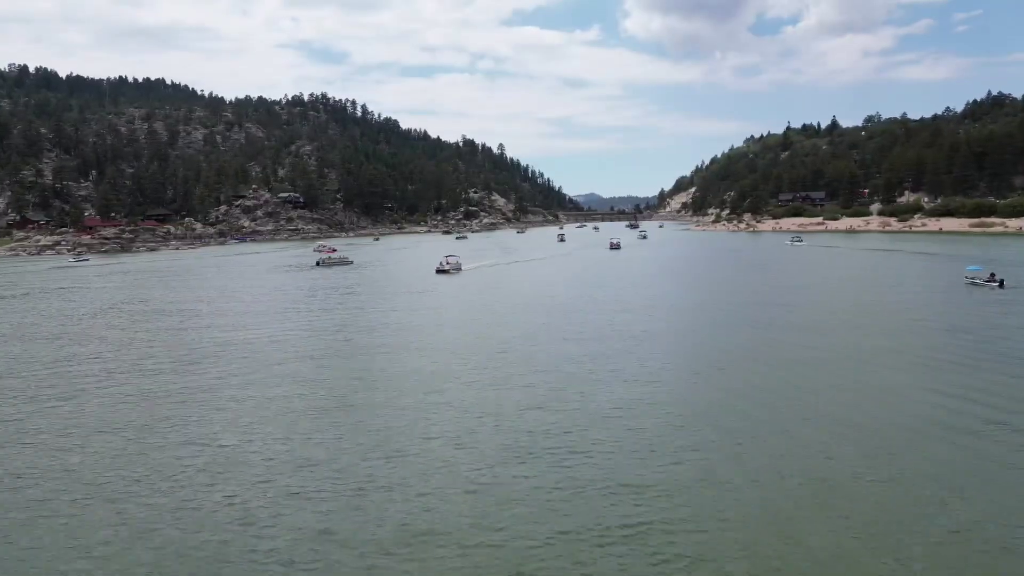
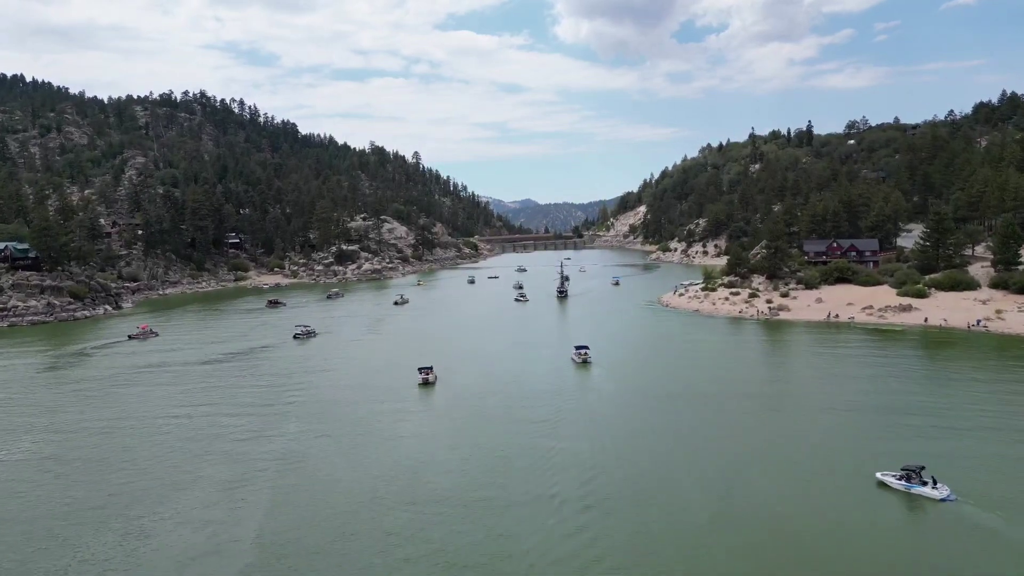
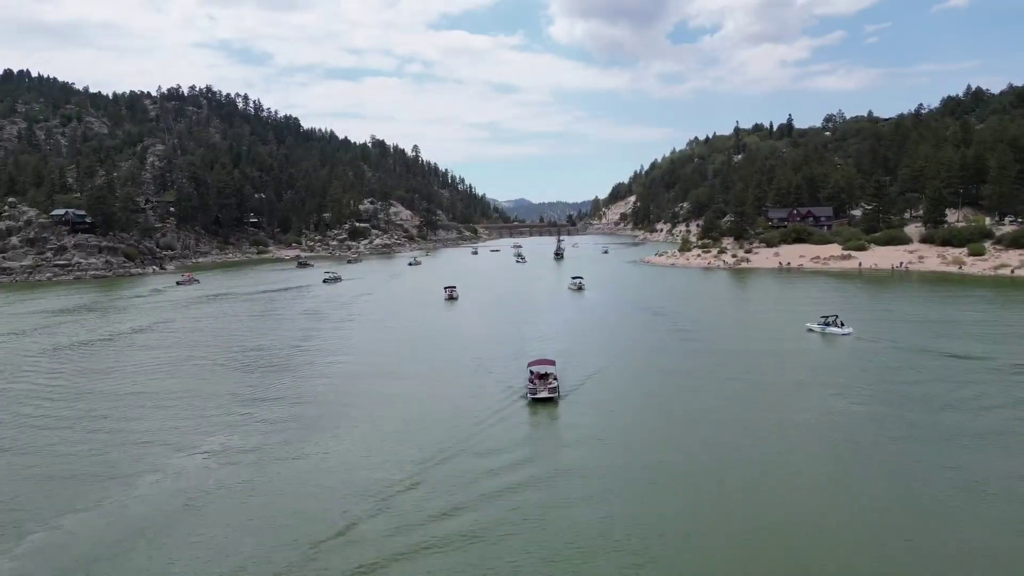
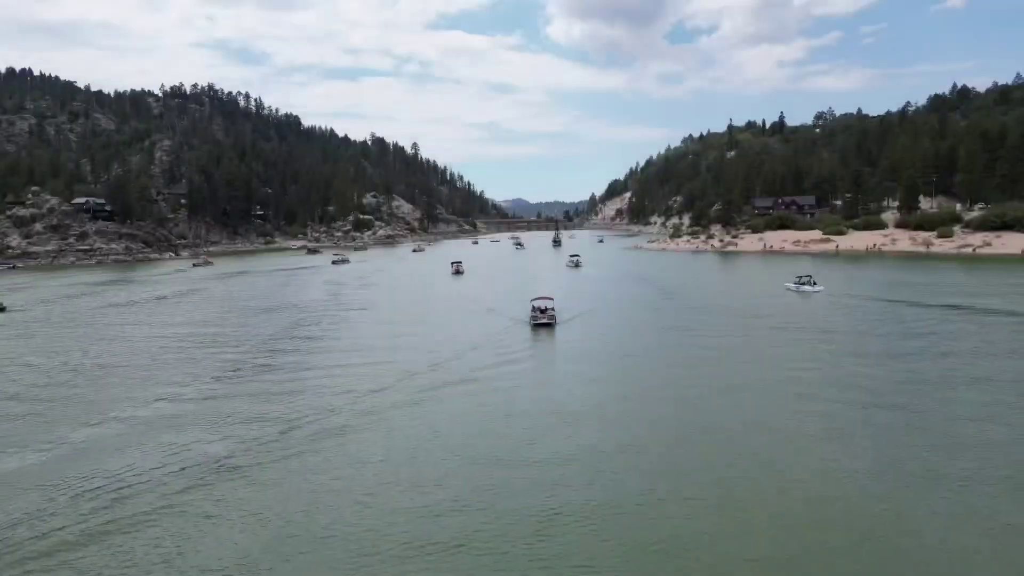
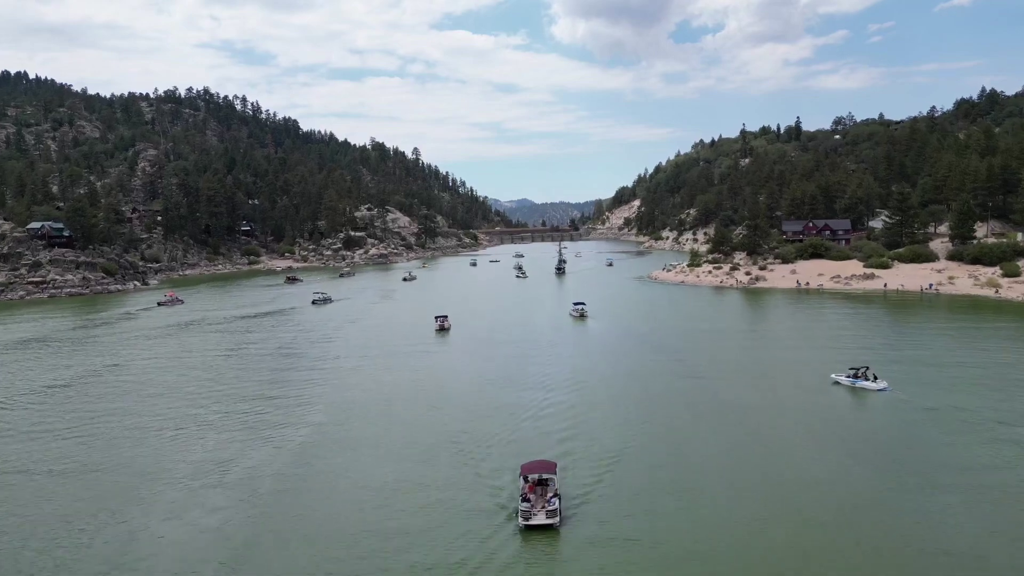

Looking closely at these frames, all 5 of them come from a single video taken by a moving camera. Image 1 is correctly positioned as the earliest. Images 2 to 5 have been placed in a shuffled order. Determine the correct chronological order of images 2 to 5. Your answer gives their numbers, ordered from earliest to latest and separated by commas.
4, 3, 5, 2
